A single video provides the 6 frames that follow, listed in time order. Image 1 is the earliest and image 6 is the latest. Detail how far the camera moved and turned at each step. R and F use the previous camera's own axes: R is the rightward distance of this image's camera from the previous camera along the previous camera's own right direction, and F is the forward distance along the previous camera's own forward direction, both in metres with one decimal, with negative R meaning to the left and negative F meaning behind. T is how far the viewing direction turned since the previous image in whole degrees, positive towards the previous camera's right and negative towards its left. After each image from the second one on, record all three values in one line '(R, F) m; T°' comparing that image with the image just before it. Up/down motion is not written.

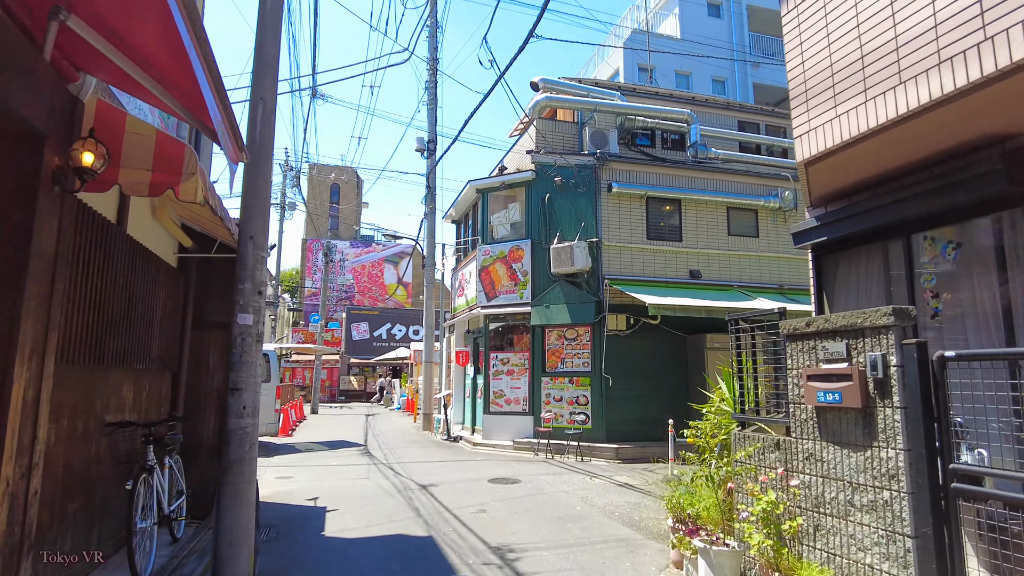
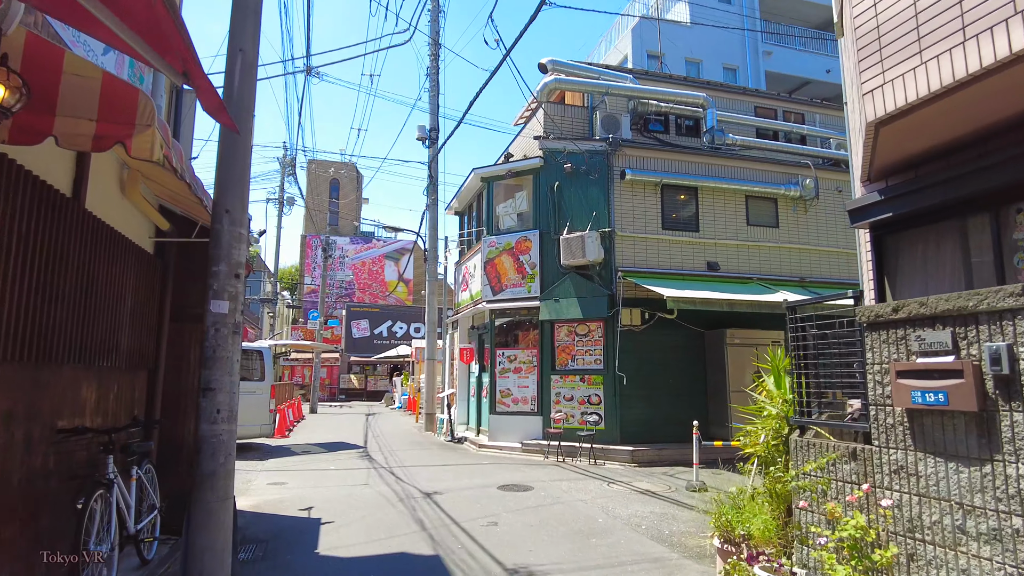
(-0.1, +0.7) m; 0°
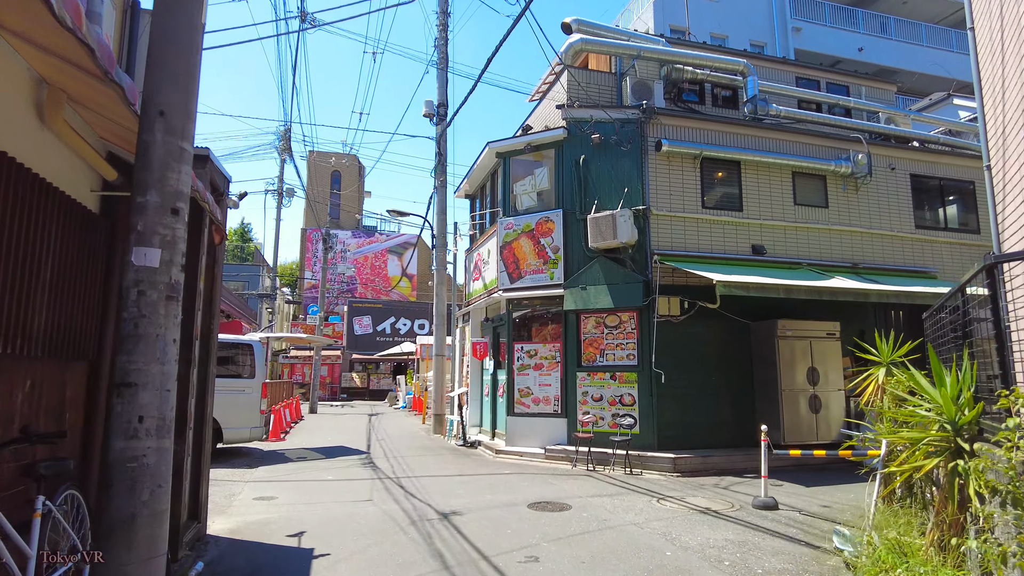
(-0.3, +1.4) m; 0°
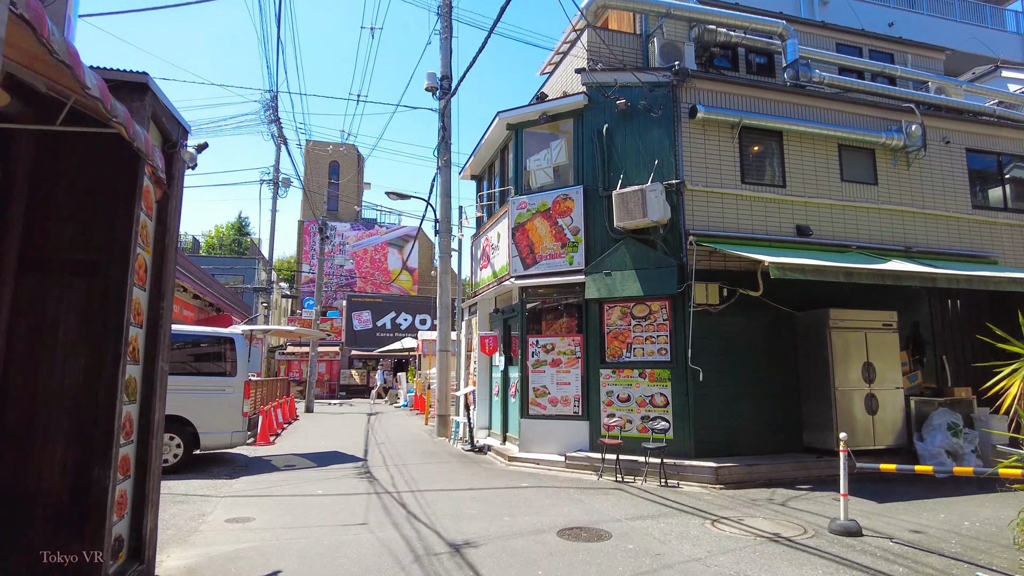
(-0.2, +1.3) m; 0°
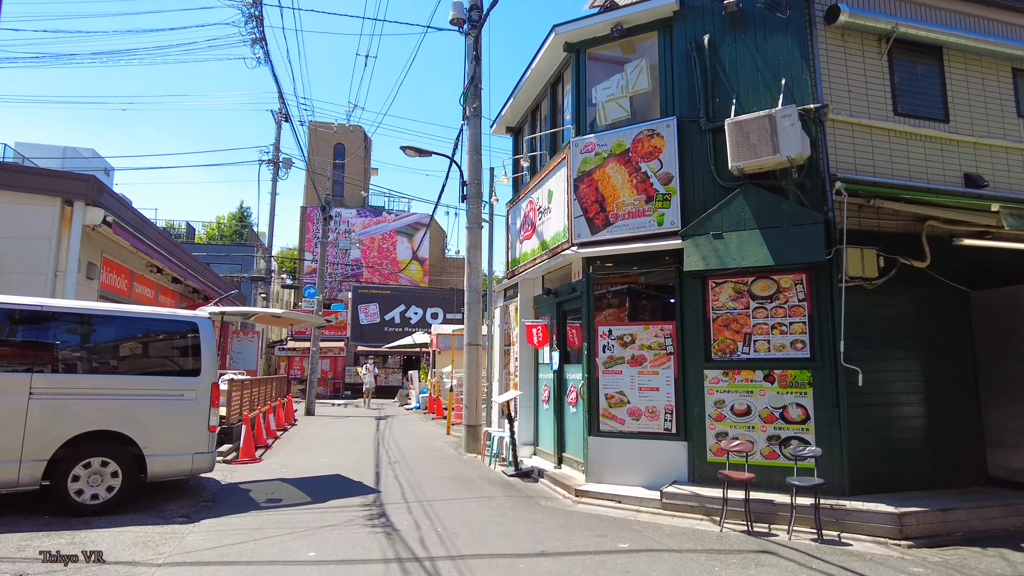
(-0.7, +2.8) m; 0°
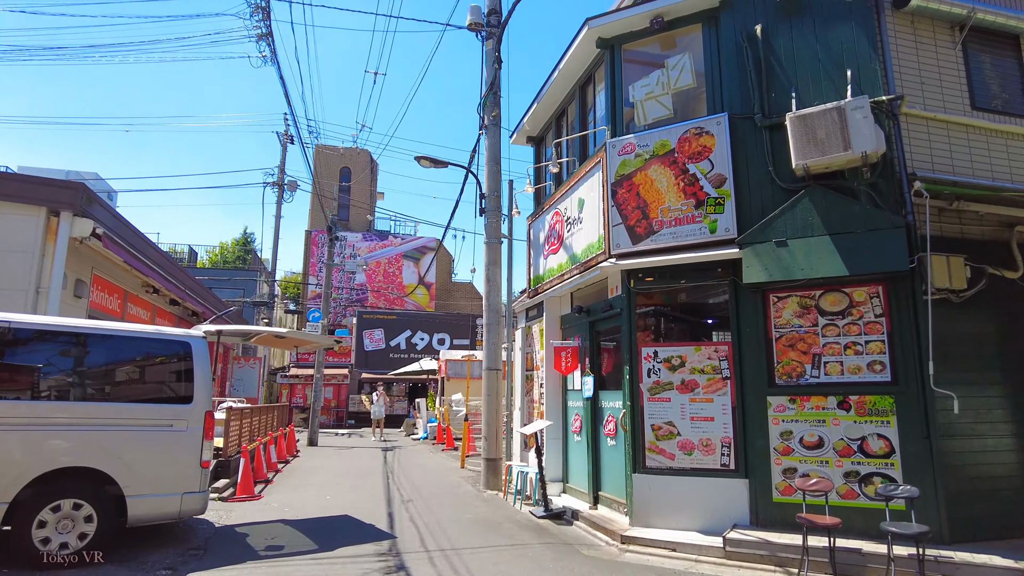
(-0.3, +0.9) m; 0°
